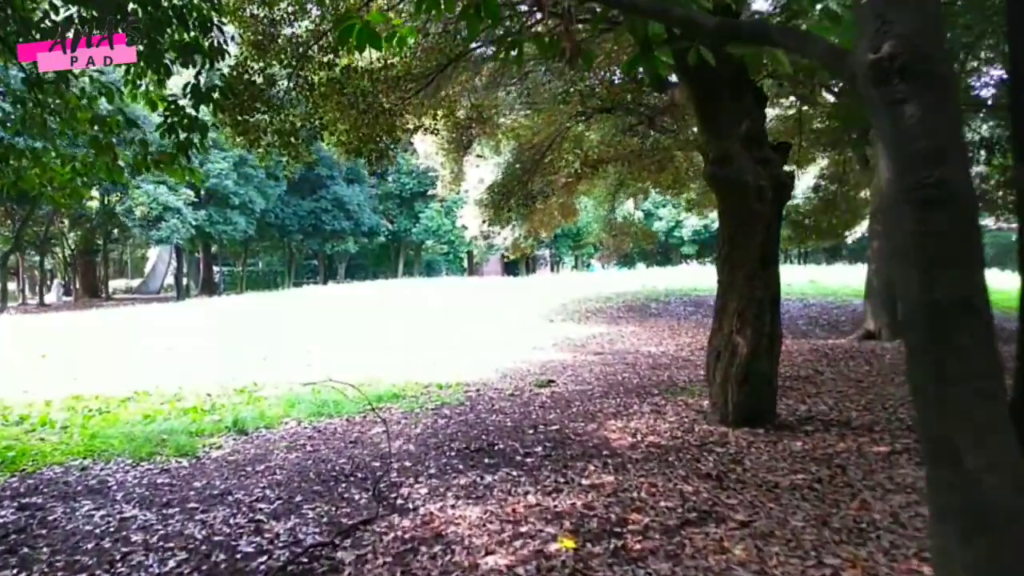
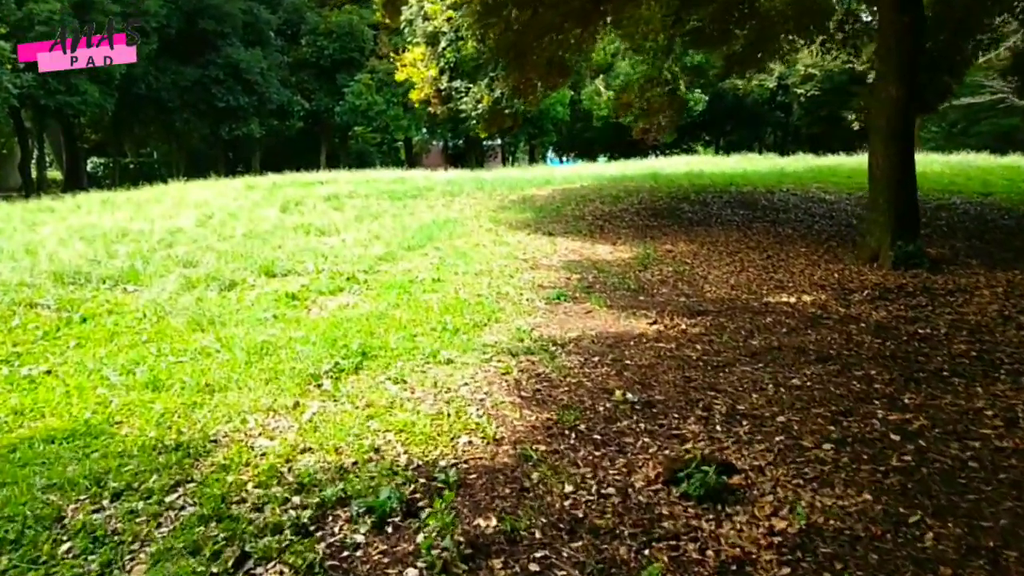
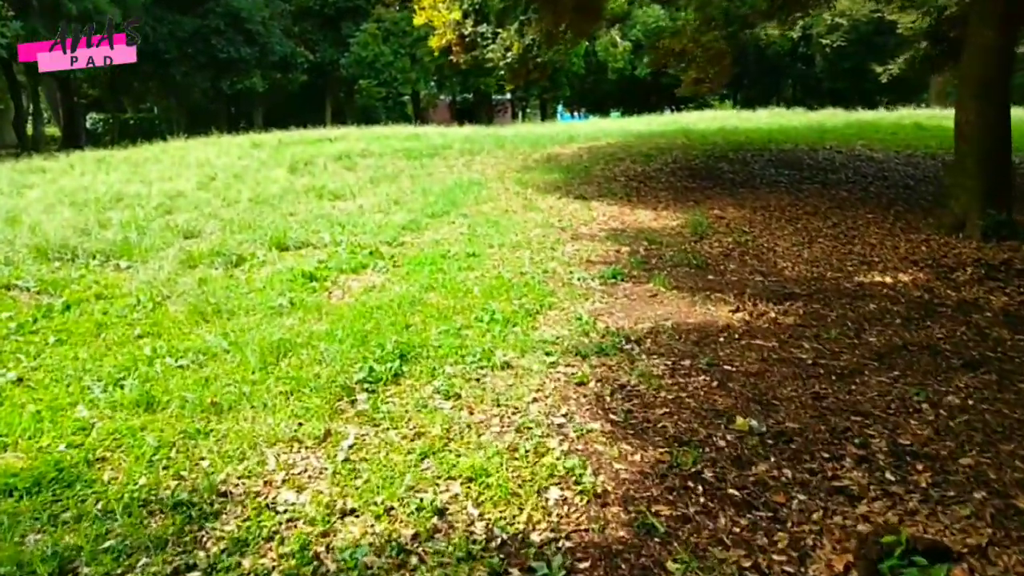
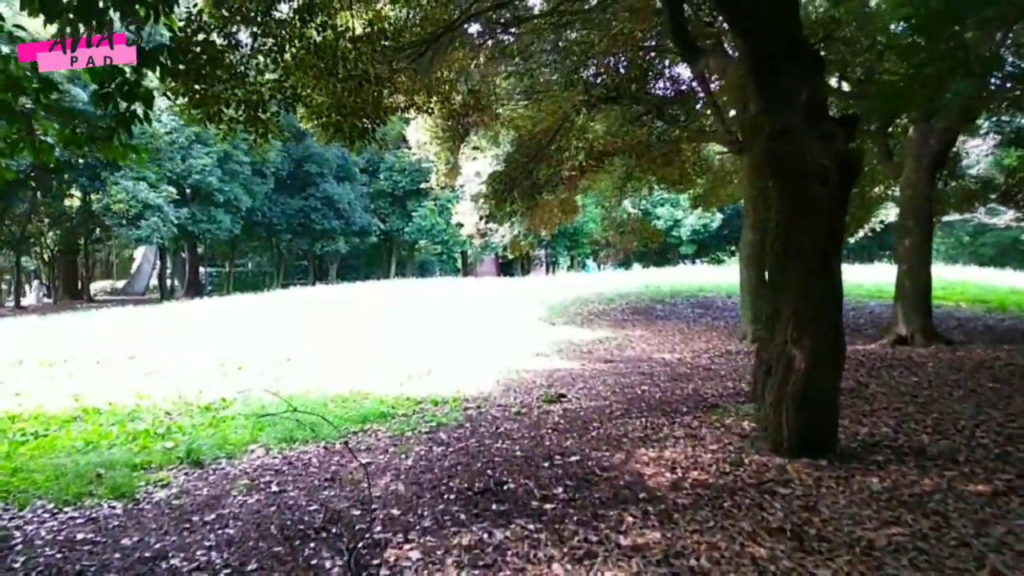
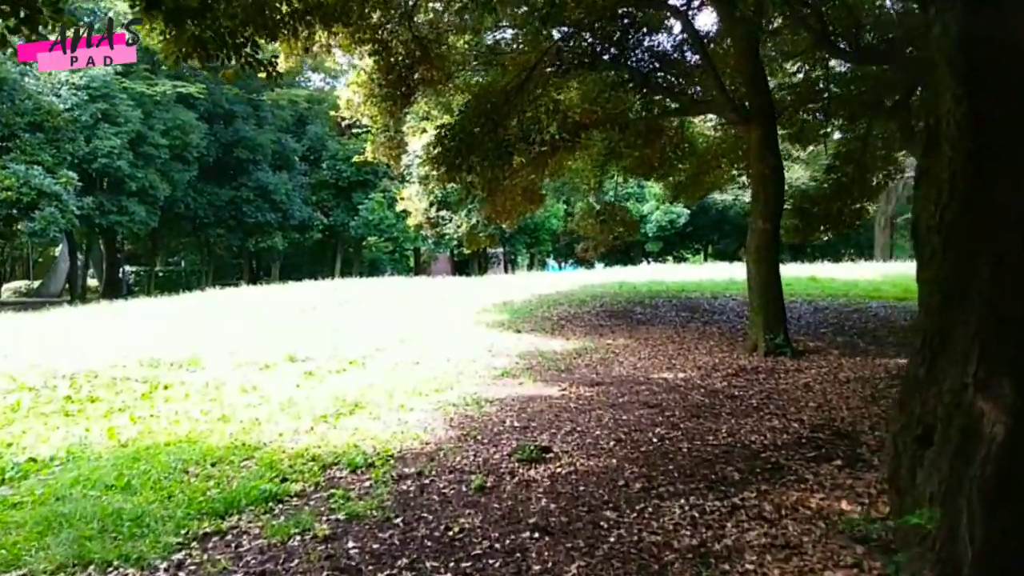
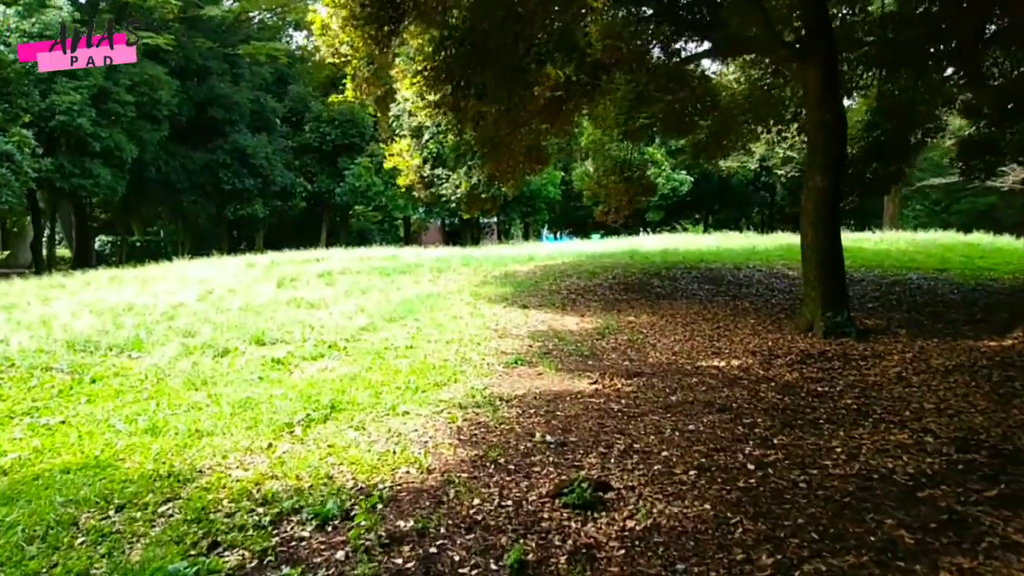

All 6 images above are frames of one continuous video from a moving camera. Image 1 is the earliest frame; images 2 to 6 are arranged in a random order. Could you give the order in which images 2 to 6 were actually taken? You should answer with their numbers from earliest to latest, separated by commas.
4, 5, 6, 2, 3
